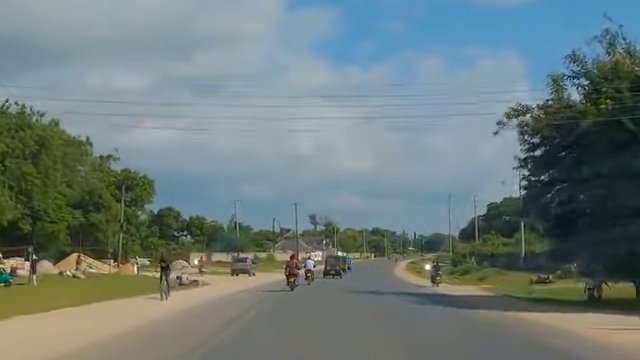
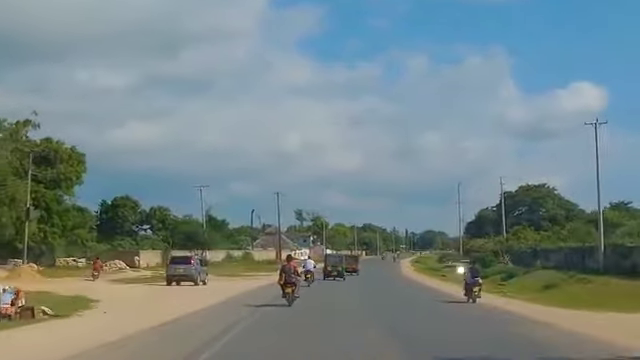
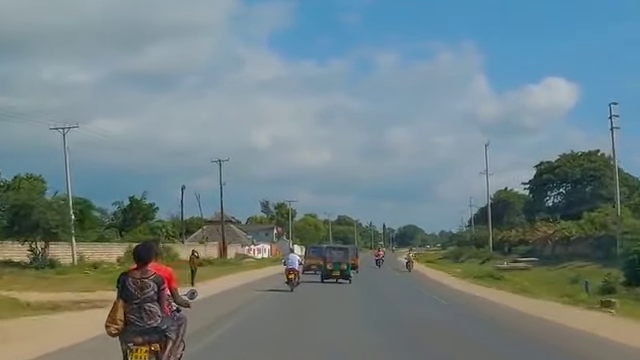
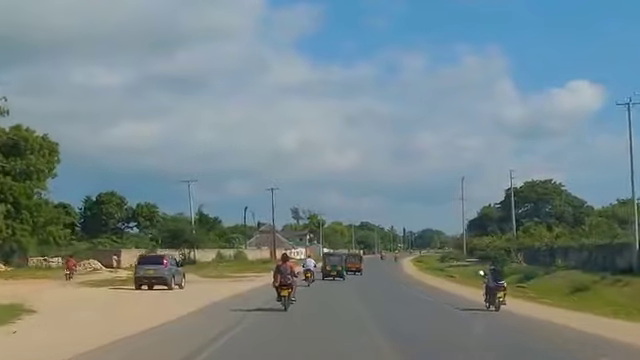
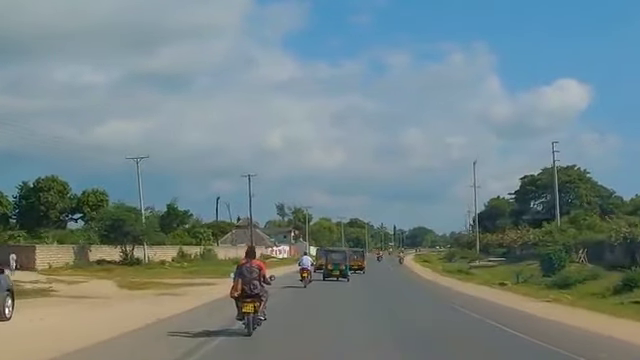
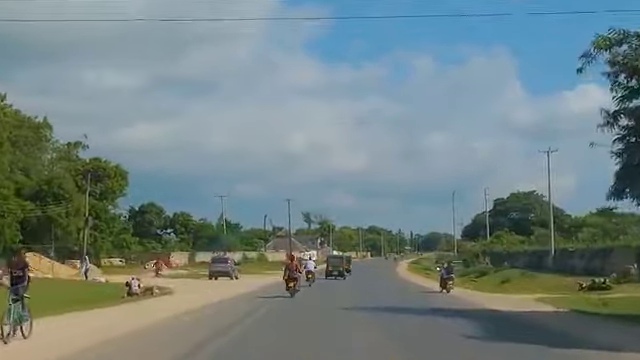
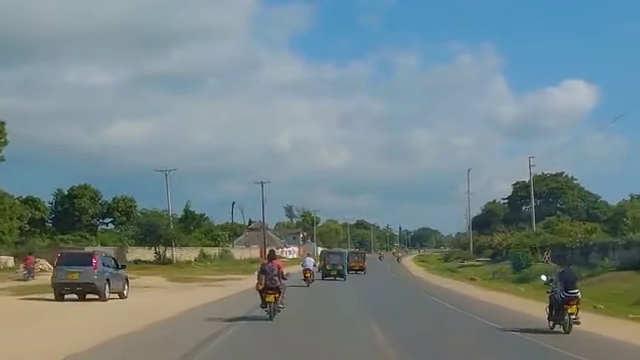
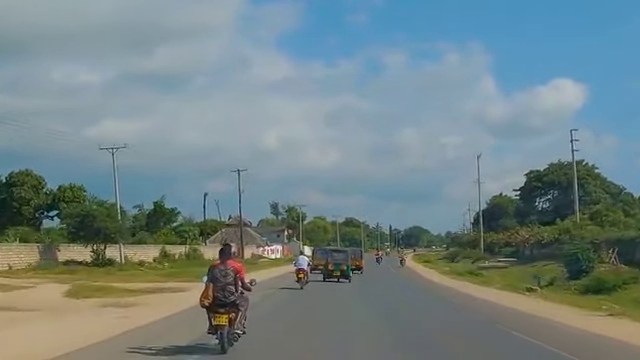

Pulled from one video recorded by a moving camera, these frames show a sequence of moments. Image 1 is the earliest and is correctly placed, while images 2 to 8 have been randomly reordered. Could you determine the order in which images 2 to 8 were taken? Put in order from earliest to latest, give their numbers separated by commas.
6, 2, 4, 7, 5, 8, 3
